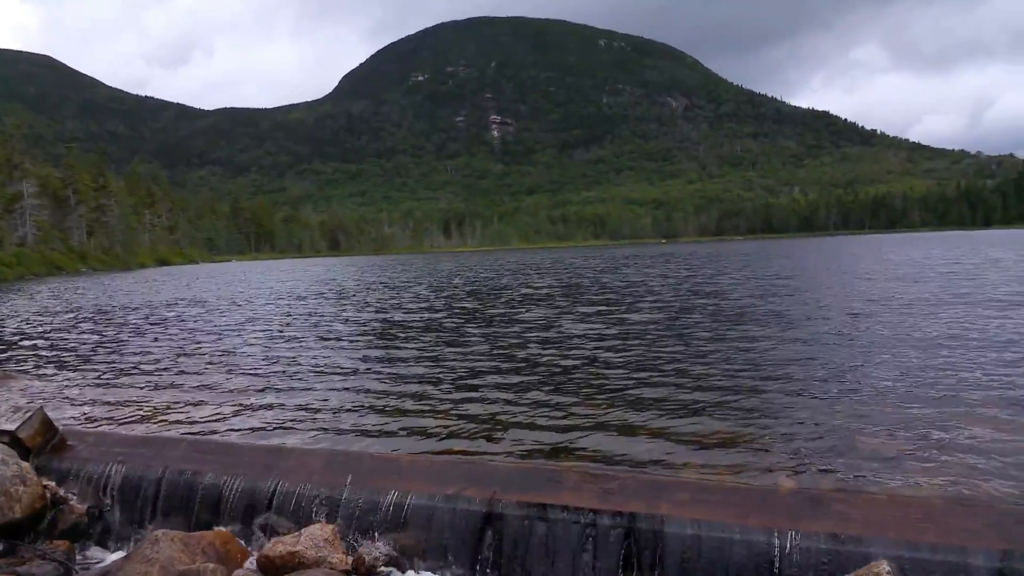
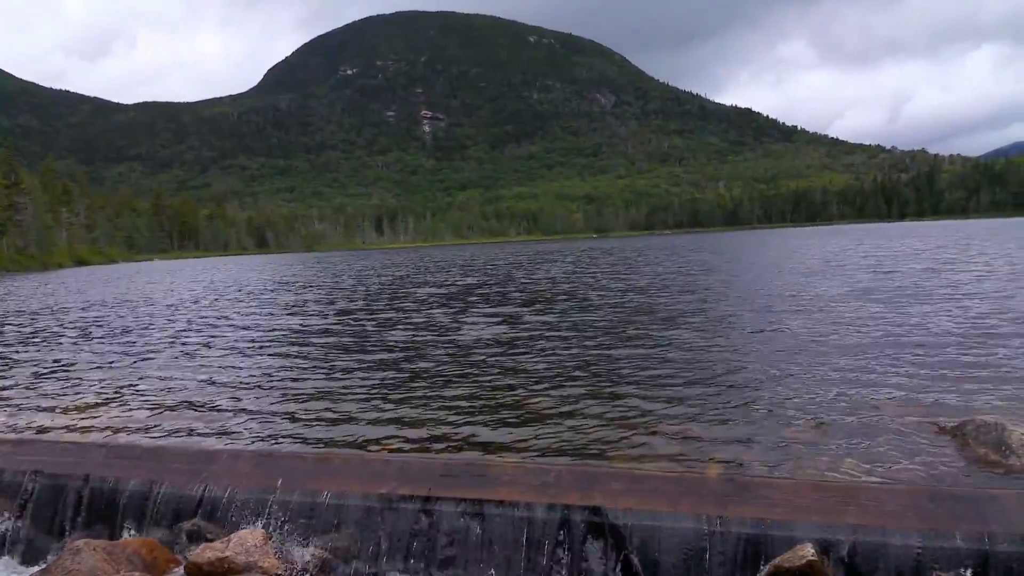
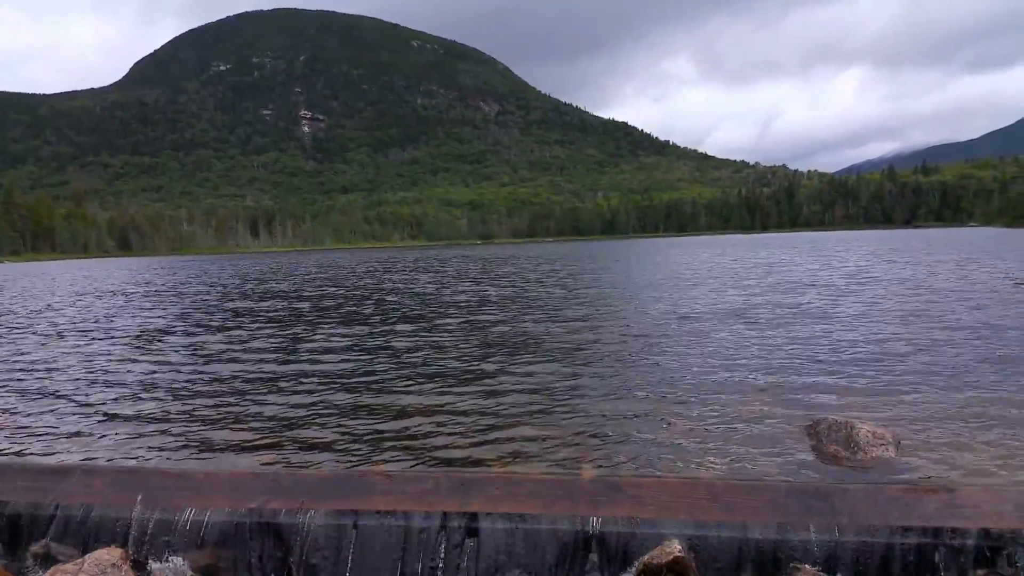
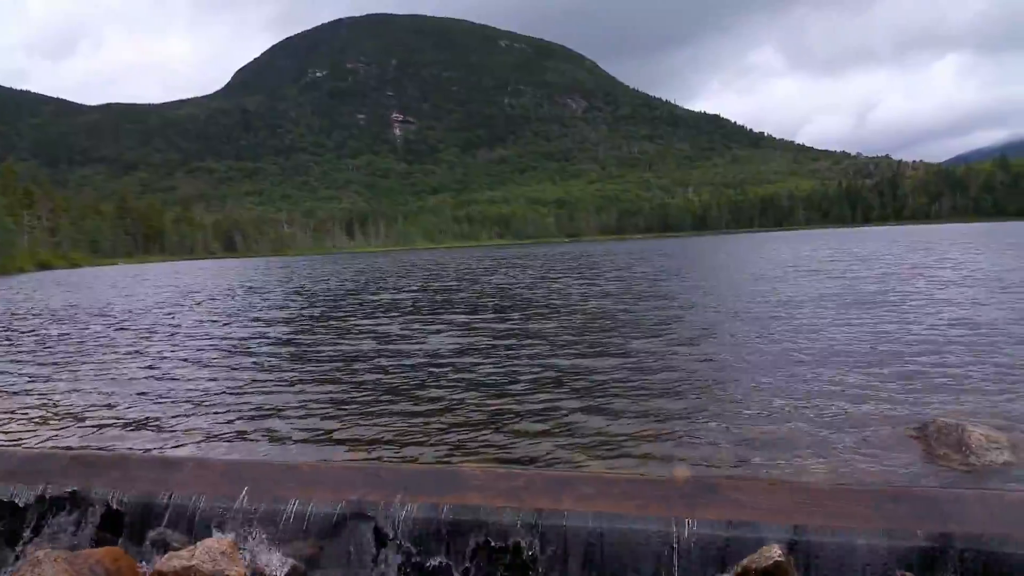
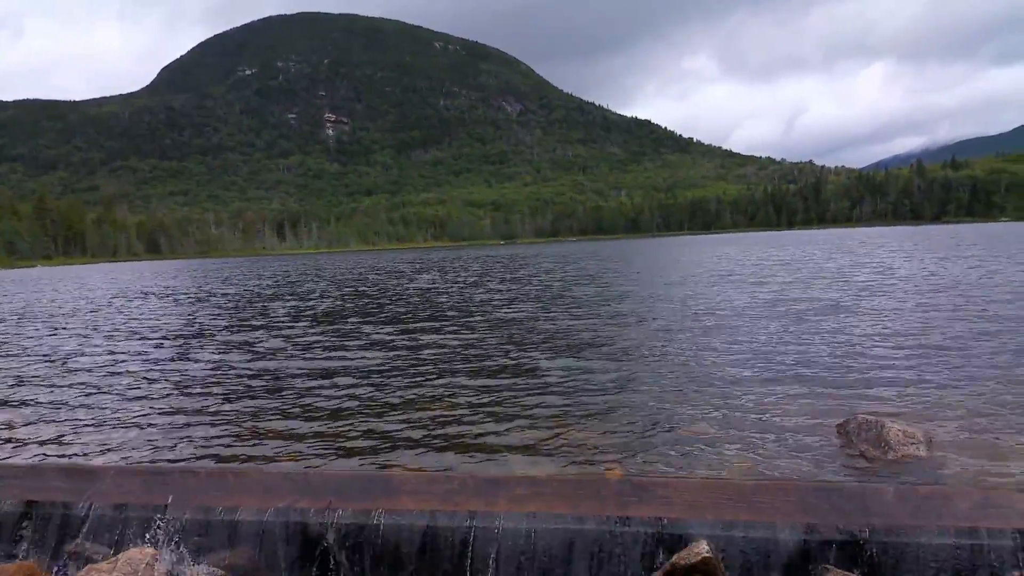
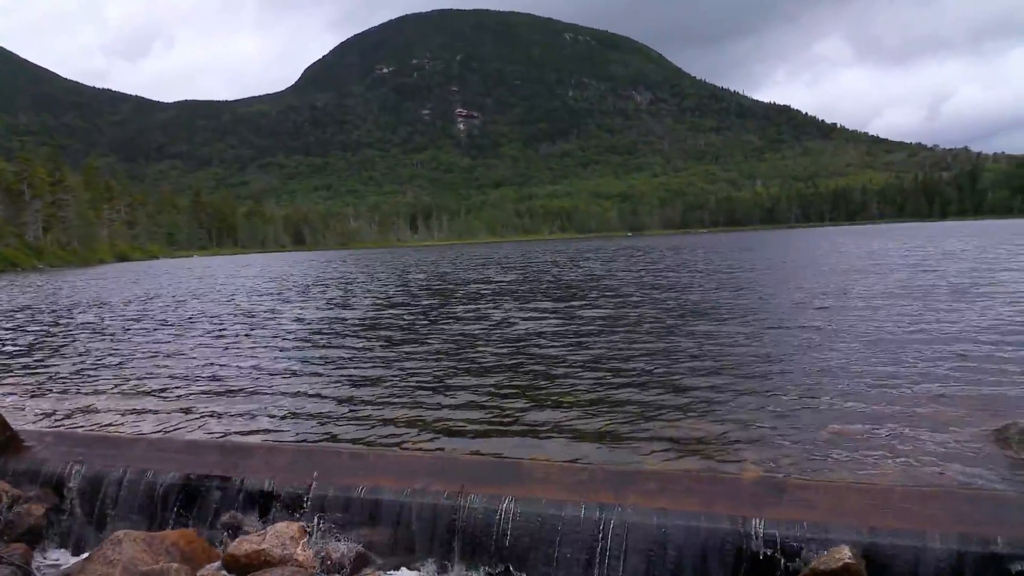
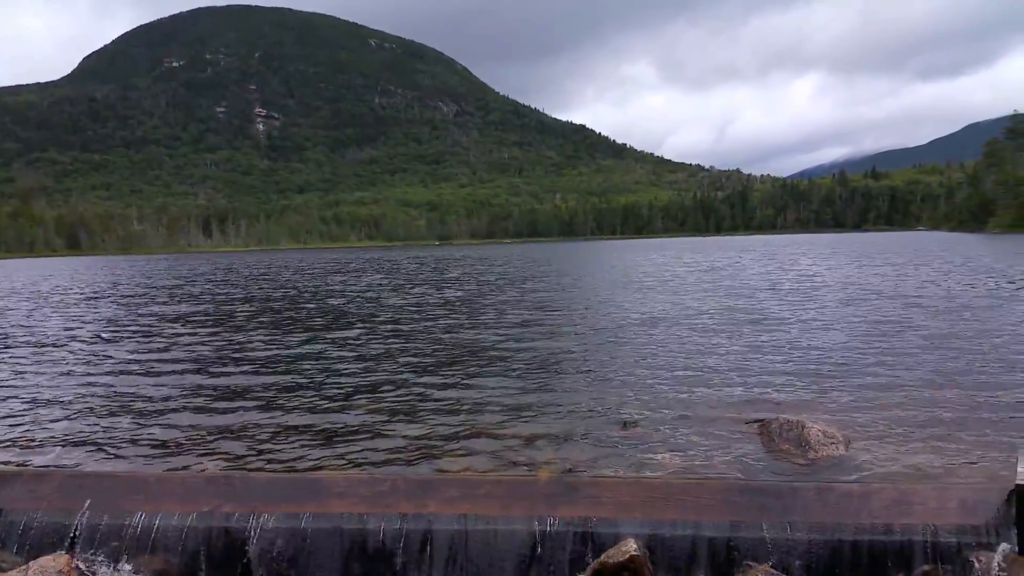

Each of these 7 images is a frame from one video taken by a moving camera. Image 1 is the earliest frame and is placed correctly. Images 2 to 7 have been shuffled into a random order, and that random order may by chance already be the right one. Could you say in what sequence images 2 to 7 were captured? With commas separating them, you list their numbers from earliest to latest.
6, 2, 4, 5, 3, 7
